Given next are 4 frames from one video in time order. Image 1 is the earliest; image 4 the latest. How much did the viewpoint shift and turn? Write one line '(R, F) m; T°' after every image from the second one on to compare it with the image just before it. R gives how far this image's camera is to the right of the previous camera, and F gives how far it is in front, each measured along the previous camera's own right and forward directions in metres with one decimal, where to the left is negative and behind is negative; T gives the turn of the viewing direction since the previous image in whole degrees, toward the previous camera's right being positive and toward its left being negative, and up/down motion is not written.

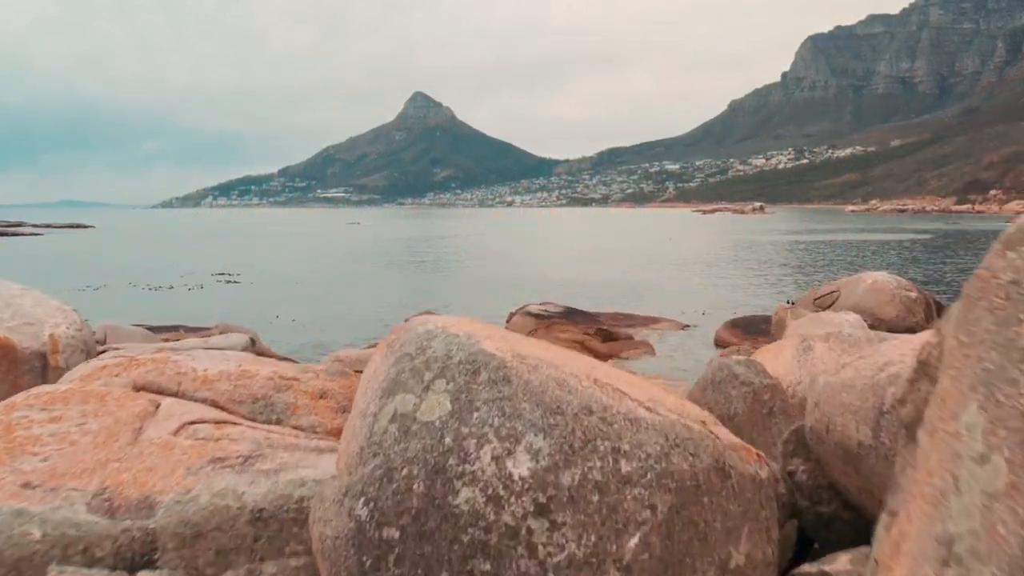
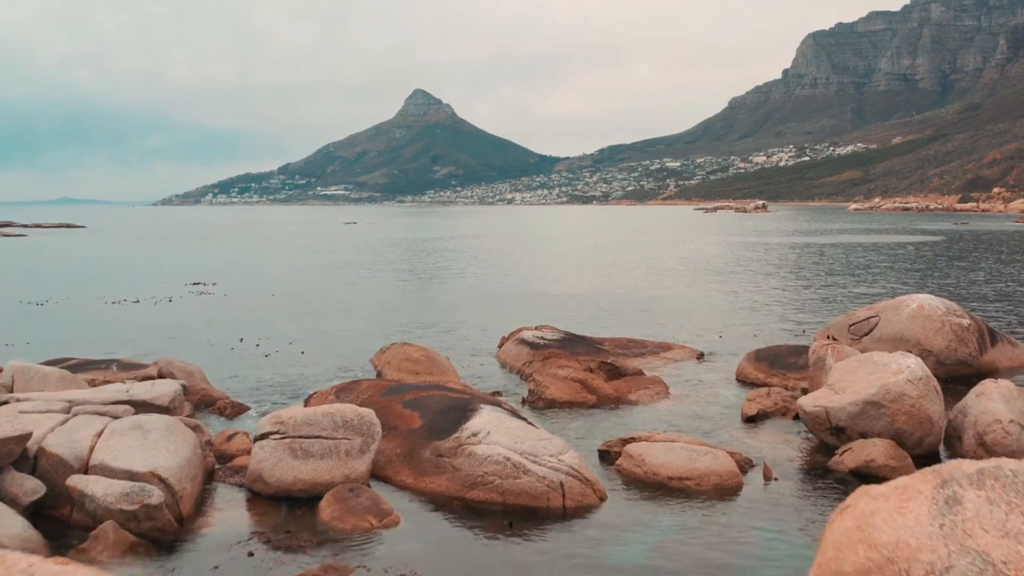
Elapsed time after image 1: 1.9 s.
(+0.2, +4.0) m; 0°
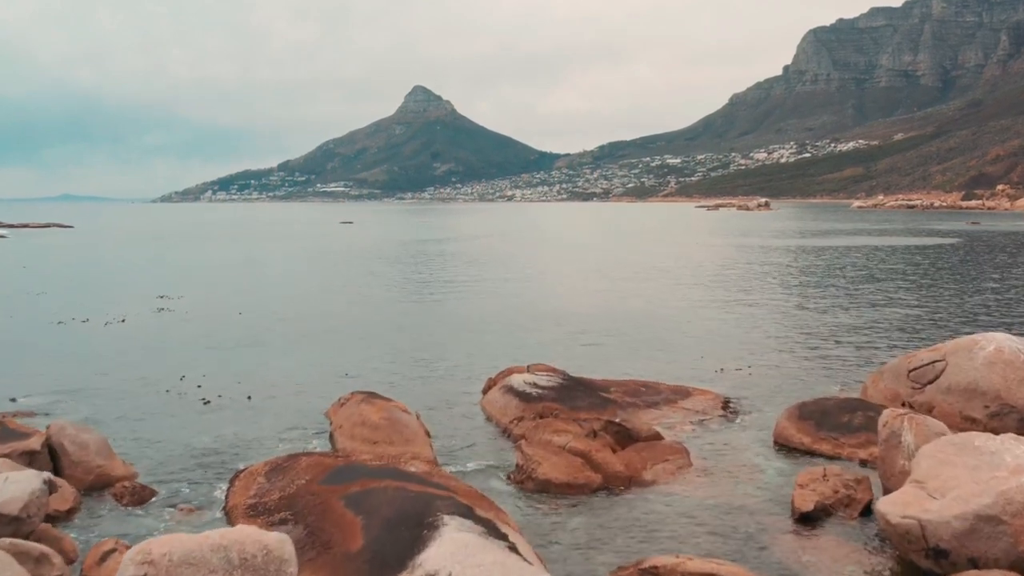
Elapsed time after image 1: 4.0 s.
(+0.2, +5.0) m; 0°
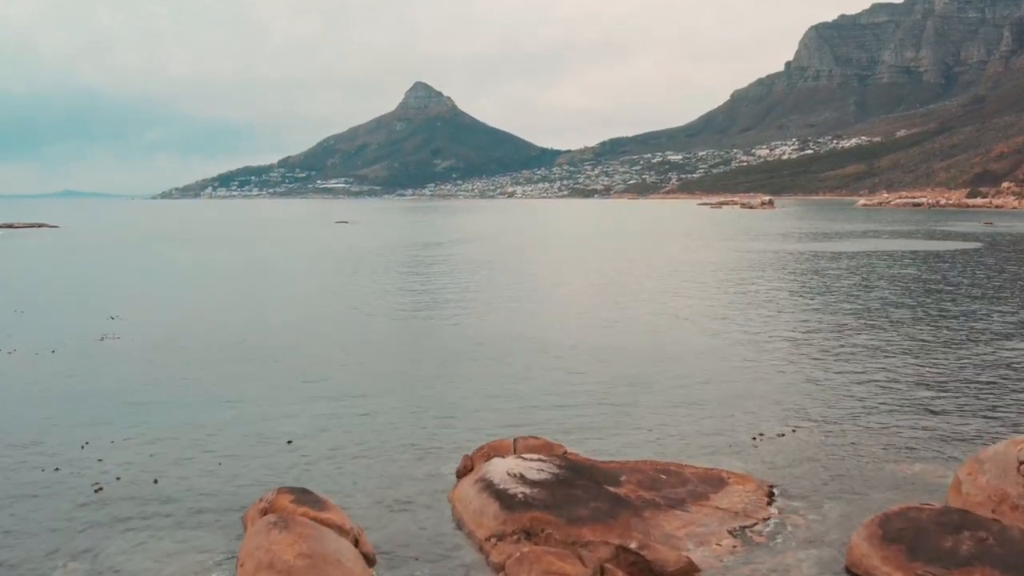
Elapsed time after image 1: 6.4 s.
(+0.3, +5.7) m; 0°
